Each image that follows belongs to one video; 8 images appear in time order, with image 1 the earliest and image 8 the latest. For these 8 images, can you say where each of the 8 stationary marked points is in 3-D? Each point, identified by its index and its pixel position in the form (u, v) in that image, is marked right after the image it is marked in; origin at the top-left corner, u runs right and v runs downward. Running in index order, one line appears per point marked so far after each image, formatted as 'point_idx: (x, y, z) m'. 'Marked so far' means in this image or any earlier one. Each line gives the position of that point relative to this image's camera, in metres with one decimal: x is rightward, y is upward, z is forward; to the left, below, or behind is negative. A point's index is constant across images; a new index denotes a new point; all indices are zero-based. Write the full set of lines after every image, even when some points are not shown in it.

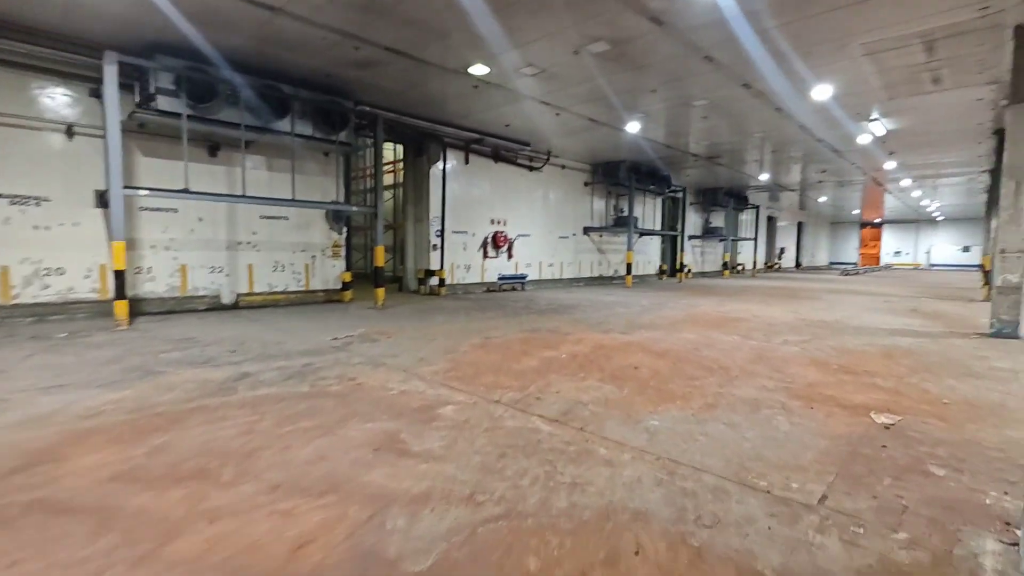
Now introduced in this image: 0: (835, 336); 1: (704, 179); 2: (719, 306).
0: (+3.6, -0.5, +5.3) m
1: (+6.7, +3.8, +16.4) m
2: (+3.5, -0.3, +8.1) m
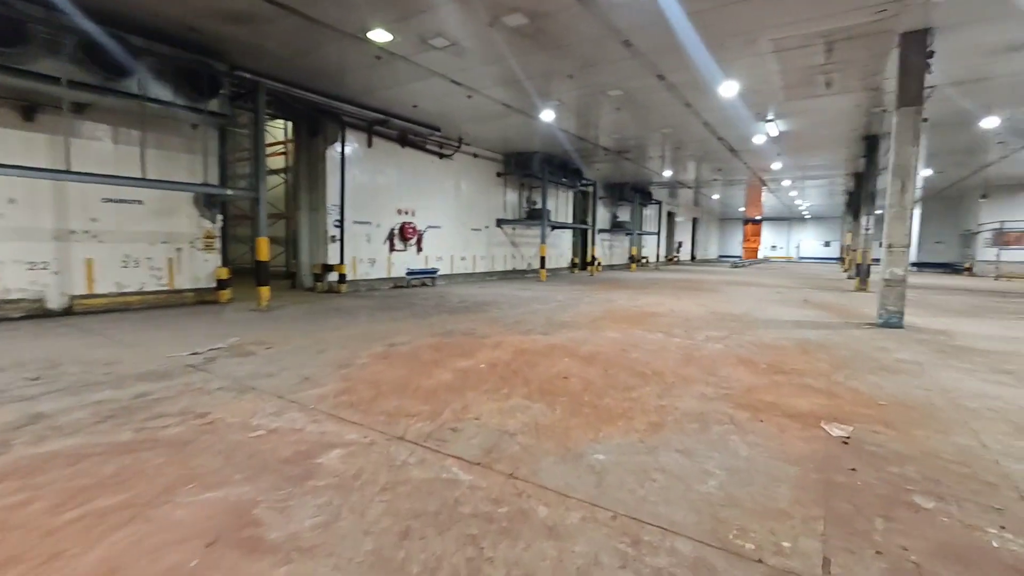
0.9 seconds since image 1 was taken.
0: (+2.7, -0.5, +5.3) m
1: (+3.6, +4.0, +16.7) m
2: (+2.0, -0.2, +8.0) m
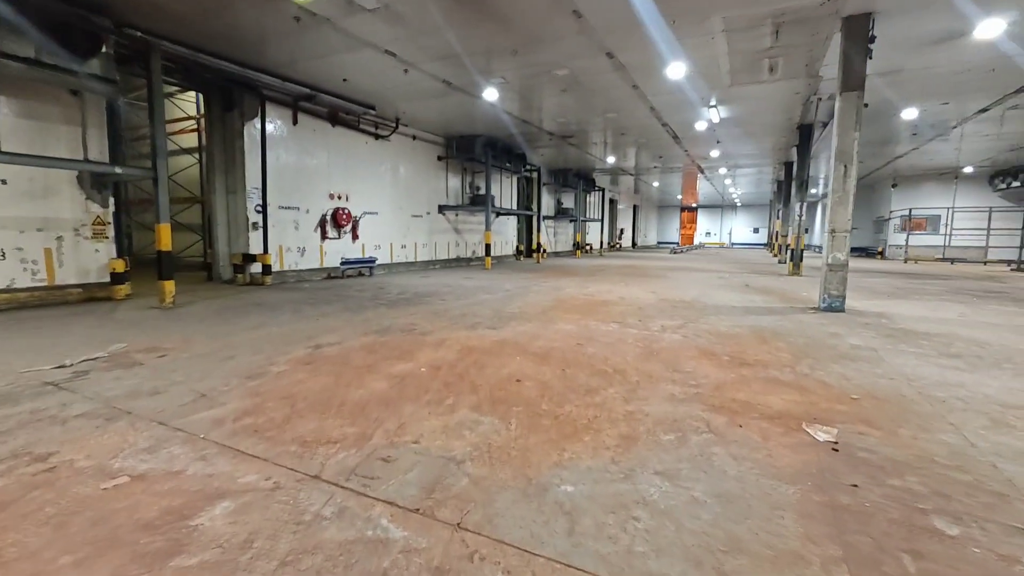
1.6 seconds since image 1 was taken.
0: (+2.1, -0.3, +5.1) m
1: (+1.6, +4.5, +16.5) m
2: (+1.1, 0.0, +7.8) m
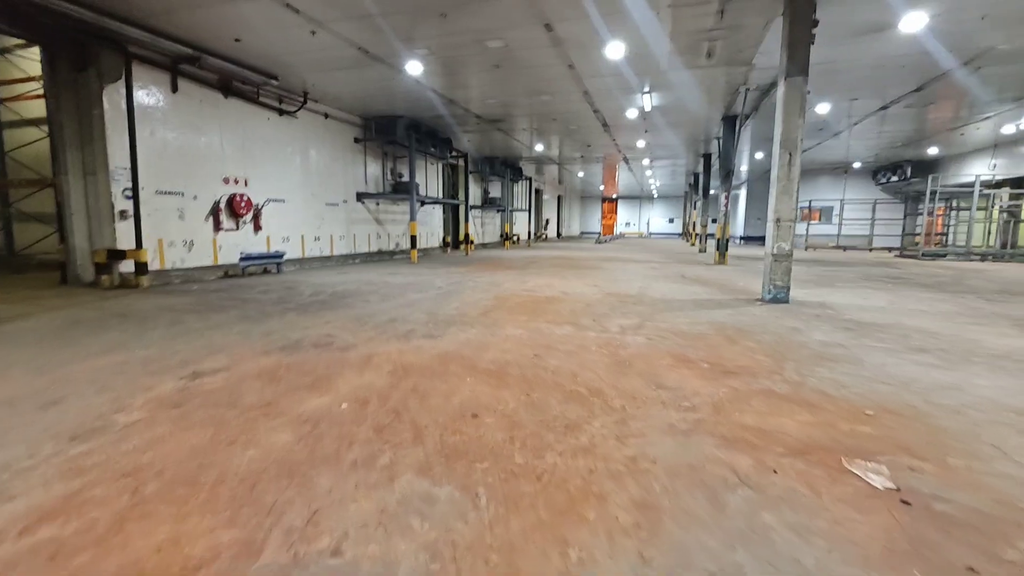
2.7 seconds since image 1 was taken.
0: (+1.5, -0.3, +4.8) m
1: (-0.9, +4.7, +15.8) m
2: (+0.1, +0.1, +7.2) m
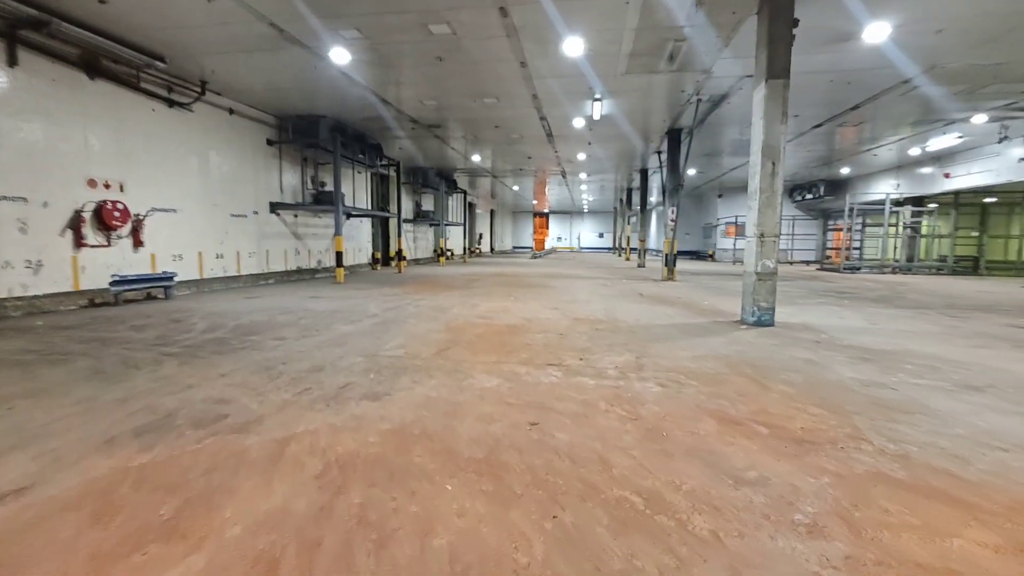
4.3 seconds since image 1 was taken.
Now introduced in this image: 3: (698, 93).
0: (+1.2, -0.5, +4.0) m
1: (-3.0, +4.1, +14.6) m
2: (-0.5, -0.3, +6.2) m
3: (+3.2, +3.4, +8.2) m
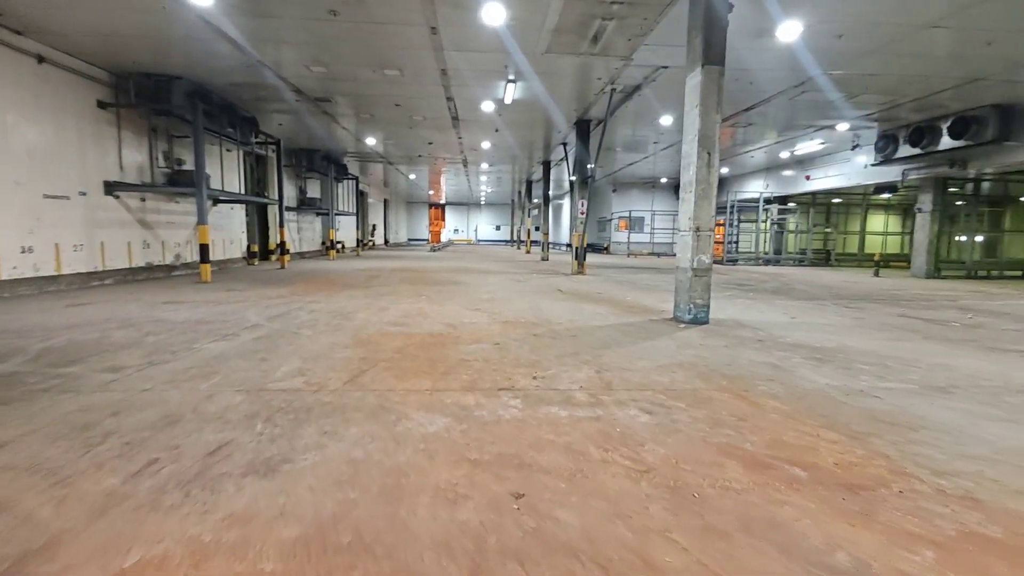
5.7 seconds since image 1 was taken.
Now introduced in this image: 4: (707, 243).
0: (+0.7, -0.5, +3.5) m
1: (-5.8, +4.2, +12.9) m
2: (-1.5, -0.3, +5.3) m
3: (+1.7, +3.5, +8.0) m
4: (+2.0, +0.5, +4.9) m
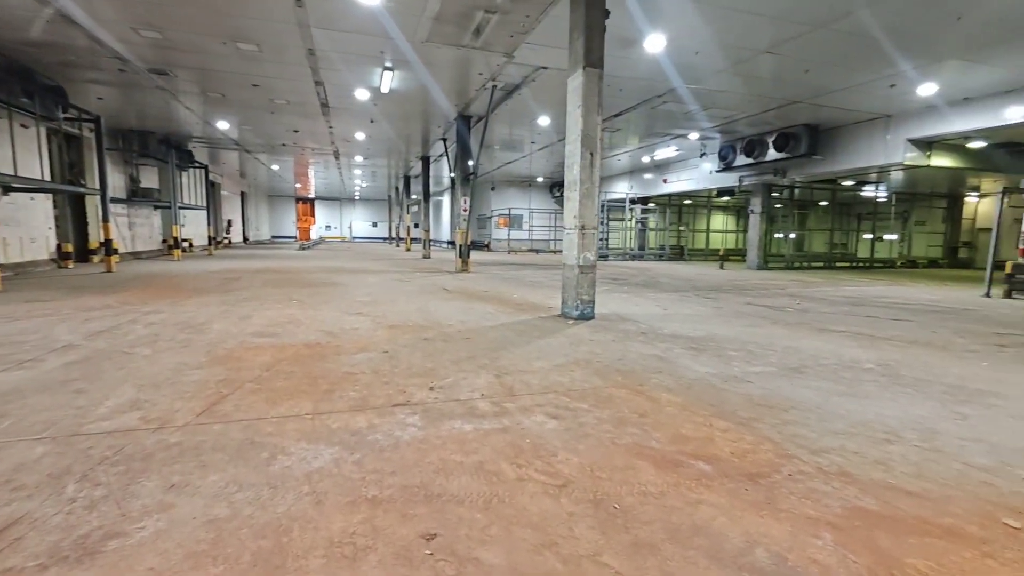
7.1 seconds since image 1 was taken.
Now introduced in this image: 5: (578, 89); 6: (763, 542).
0: (0.0, -0.5, +3.4) m
1: (-8.8, +4.0, +10.8) m
2: (-2.6, -0.3, +4.6) m
3: (-0.3, +3.5, +7.9) m
4: (+0.8, +0.5, +5.1) m
5: (+0.7, +2.1, +4.9) m
6: (+0.8, -0.8, +1.4) m
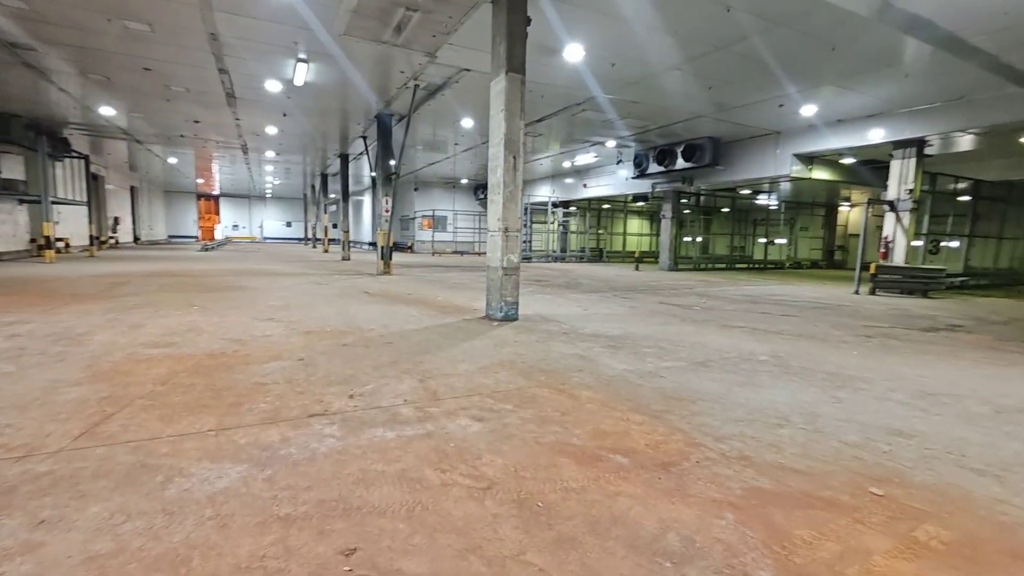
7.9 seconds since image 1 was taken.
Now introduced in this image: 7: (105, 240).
0: (-0.6, -0.5, +3.3) m
1: (-10.4, +3.9, +9.3) m
2: (-3.3, -0.4, +4.1) m
3: (-1.6, +3.4, +7.8) m
4: (0.0, +0.5, +5.1) m
5: (-0.1, +2.0, +4.9) m
6: (+0.5, -0.8, +1.5) m
7: (-16.1, +1.9, +18.8) m
